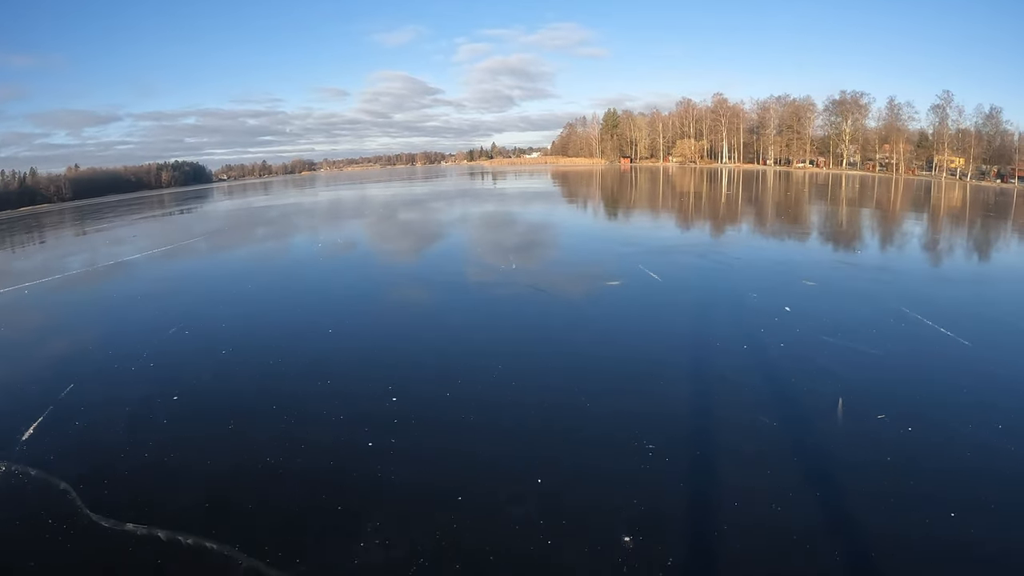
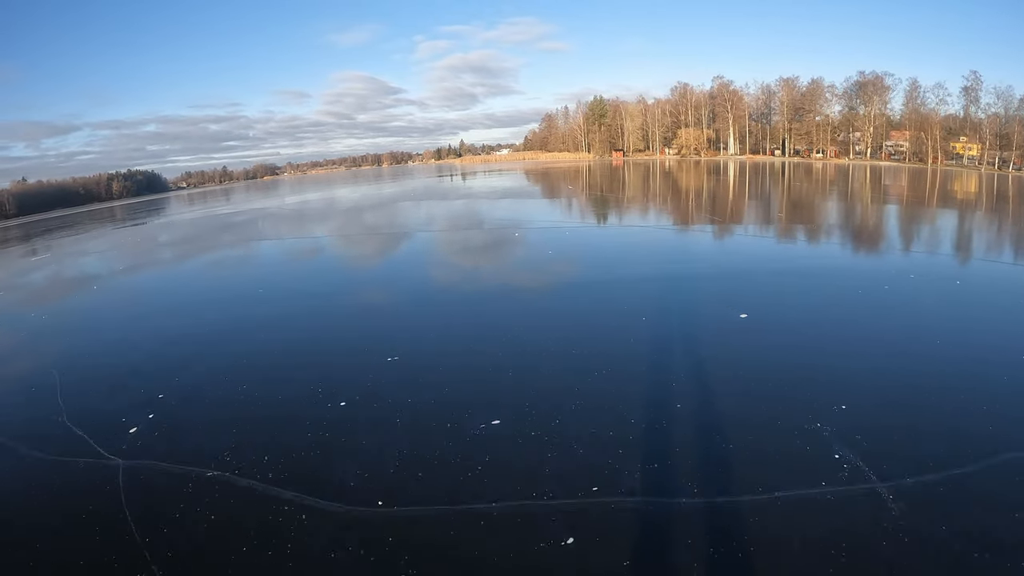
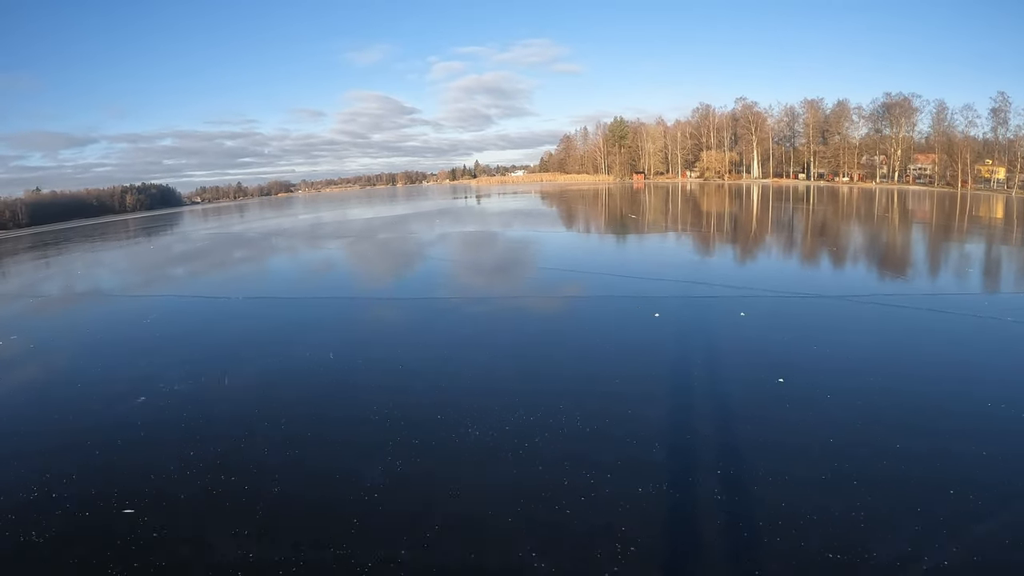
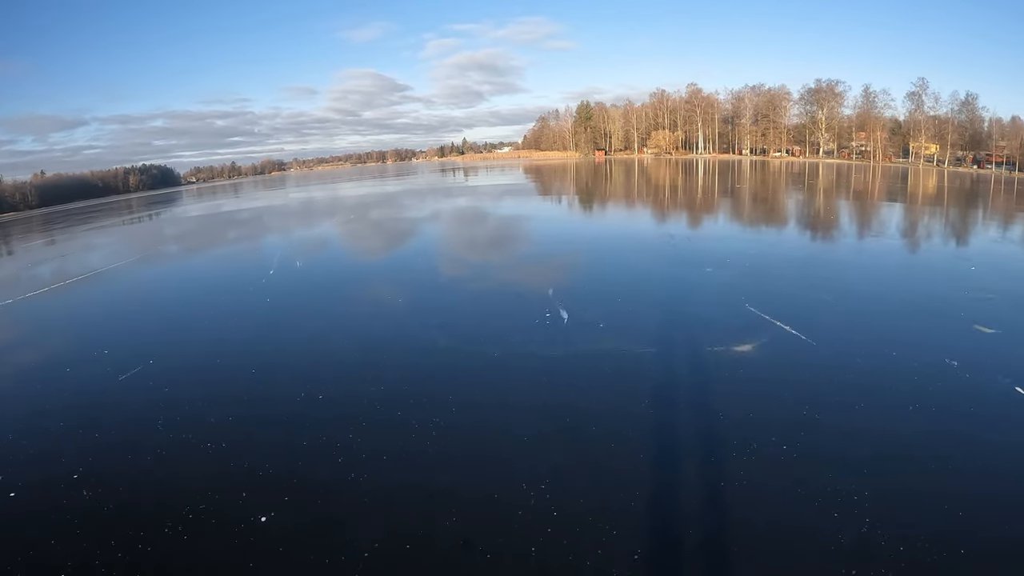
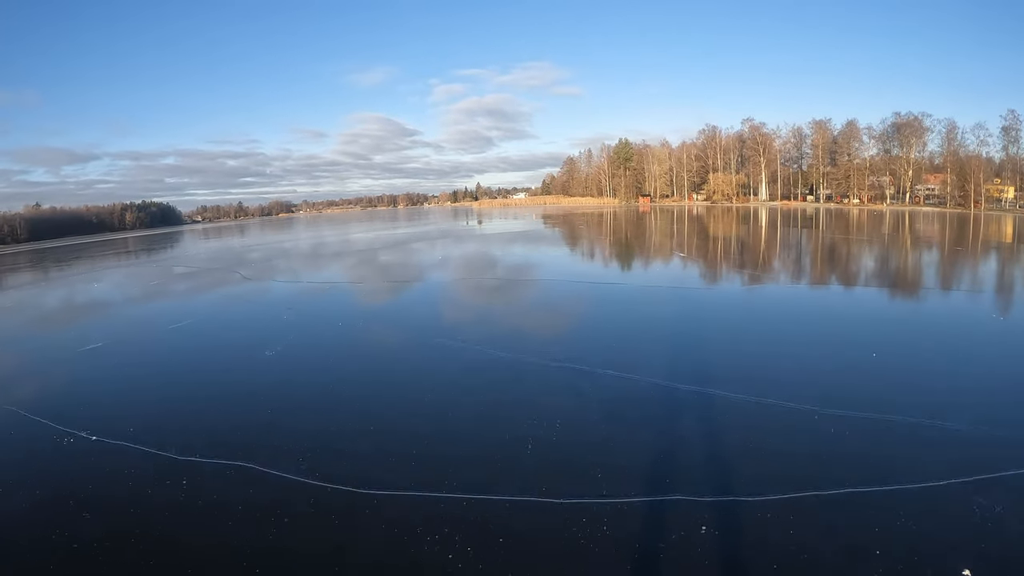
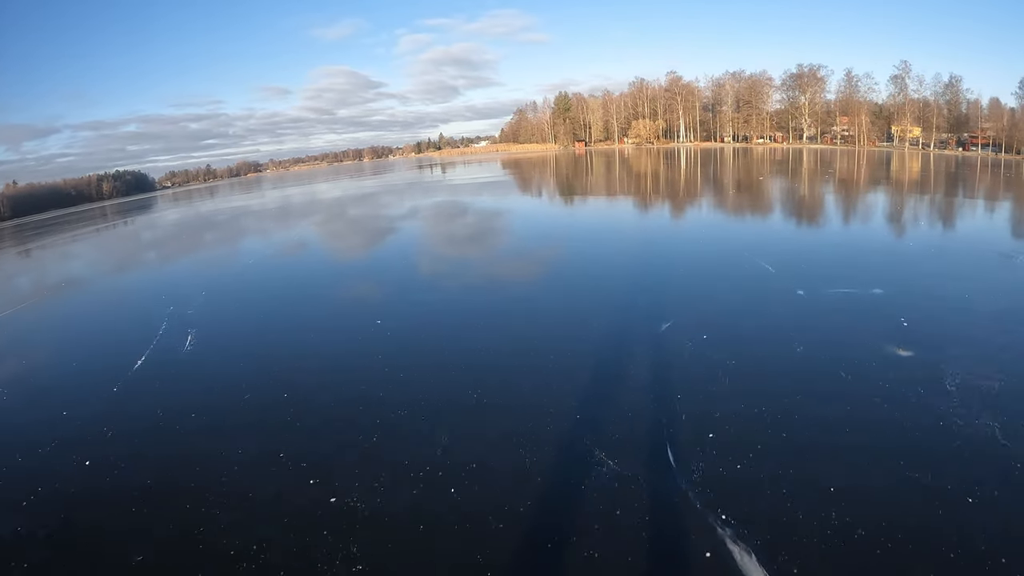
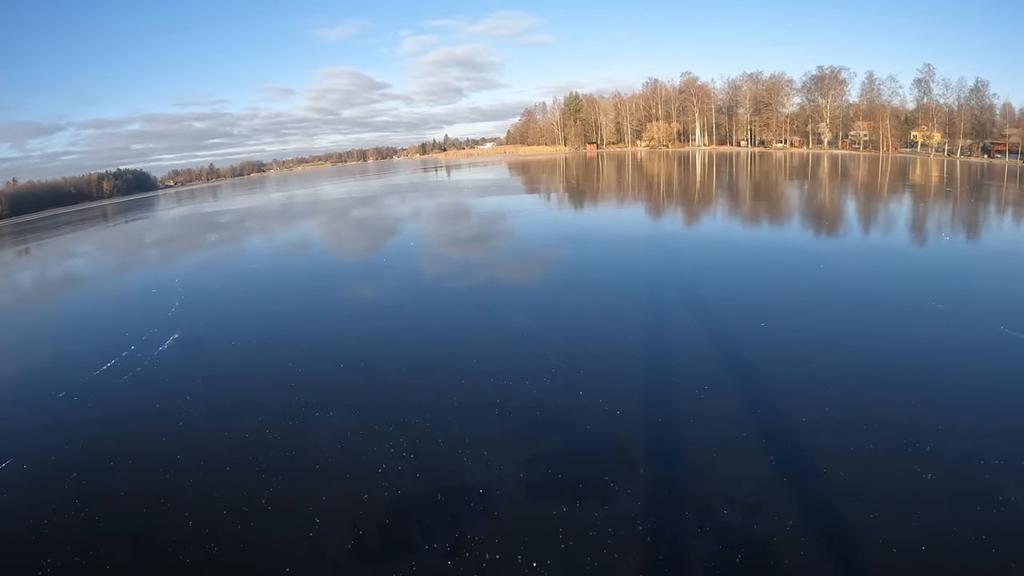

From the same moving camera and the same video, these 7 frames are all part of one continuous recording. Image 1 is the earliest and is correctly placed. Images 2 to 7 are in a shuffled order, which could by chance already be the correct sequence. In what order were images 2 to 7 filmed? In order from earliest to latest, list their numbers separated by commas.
4, 6, 7, 2, 3, 5
